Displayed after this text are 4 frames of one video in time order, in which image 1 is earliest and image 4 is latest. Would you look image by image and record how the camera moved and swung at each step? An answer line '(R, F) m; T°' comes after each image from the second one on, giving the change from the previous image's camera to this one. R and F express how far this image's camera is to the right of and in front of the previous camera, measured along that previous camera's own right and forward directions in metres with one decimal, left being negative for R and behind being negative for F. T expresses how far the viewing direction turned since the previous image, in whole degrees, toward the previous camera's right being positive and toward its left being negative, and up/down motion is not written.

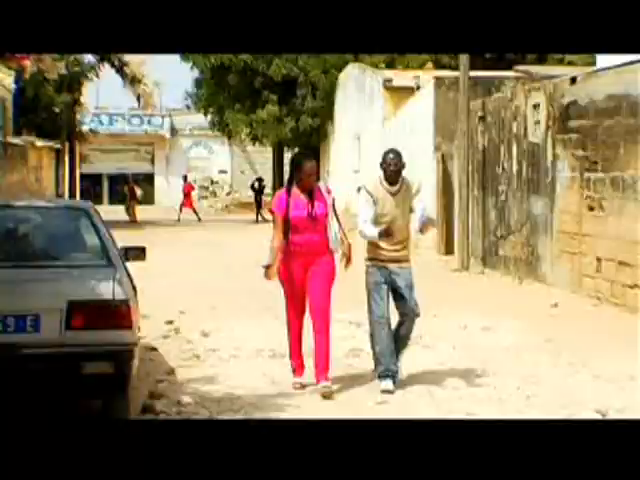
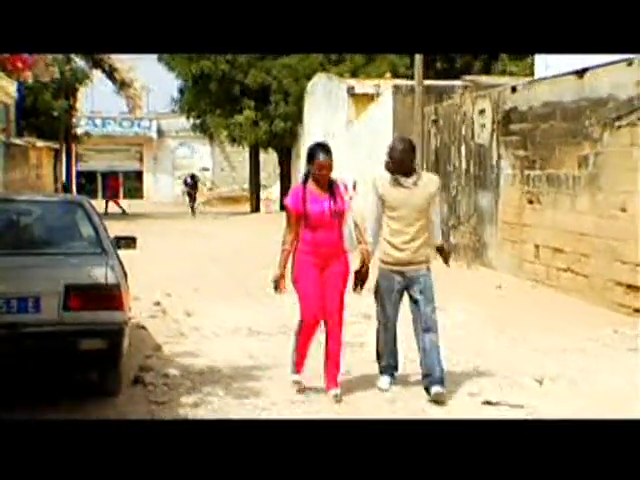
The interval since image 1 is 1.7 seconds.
(+0.1, -0.8) m; +1°
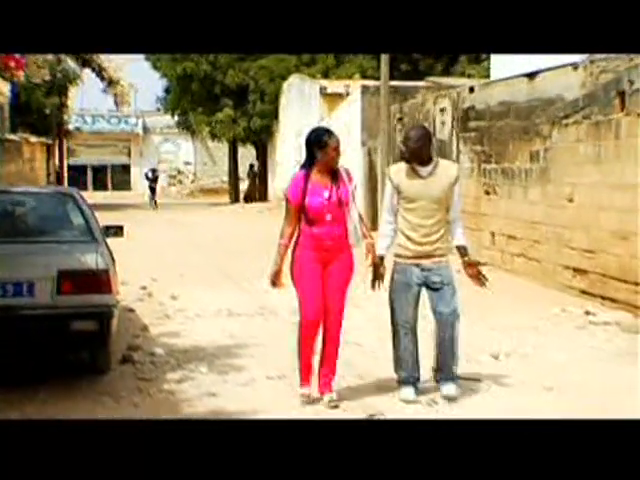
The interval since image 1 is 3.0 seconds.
(0.0, -0.6) m; +2°
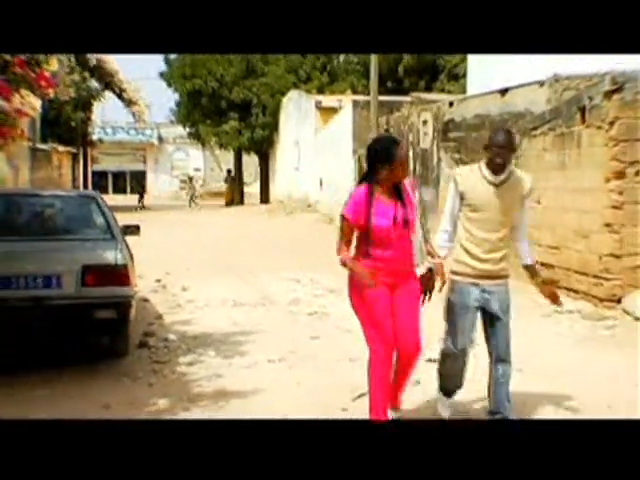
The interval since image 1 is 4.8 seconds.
(+0.1, -0.9) m; 0°
